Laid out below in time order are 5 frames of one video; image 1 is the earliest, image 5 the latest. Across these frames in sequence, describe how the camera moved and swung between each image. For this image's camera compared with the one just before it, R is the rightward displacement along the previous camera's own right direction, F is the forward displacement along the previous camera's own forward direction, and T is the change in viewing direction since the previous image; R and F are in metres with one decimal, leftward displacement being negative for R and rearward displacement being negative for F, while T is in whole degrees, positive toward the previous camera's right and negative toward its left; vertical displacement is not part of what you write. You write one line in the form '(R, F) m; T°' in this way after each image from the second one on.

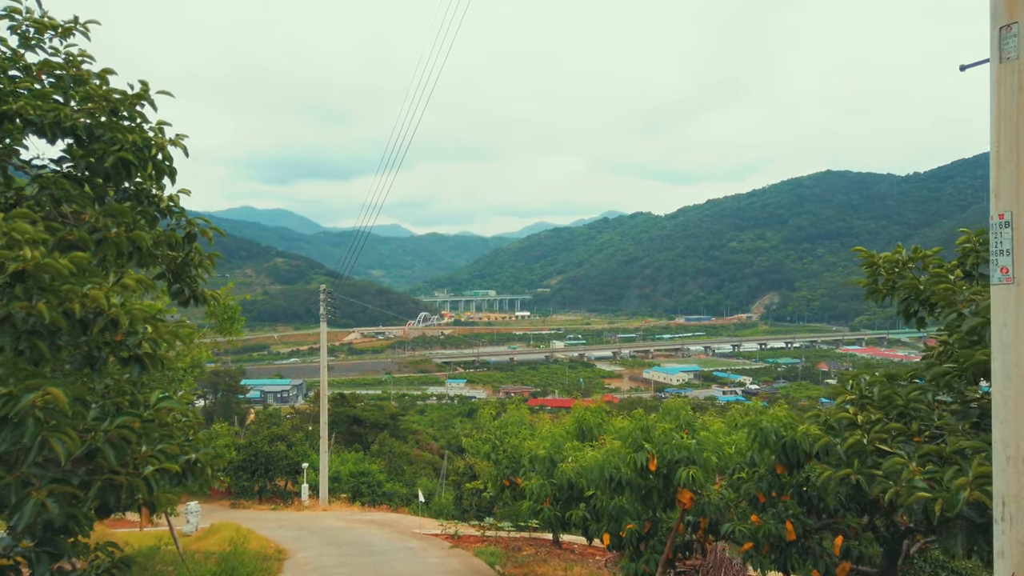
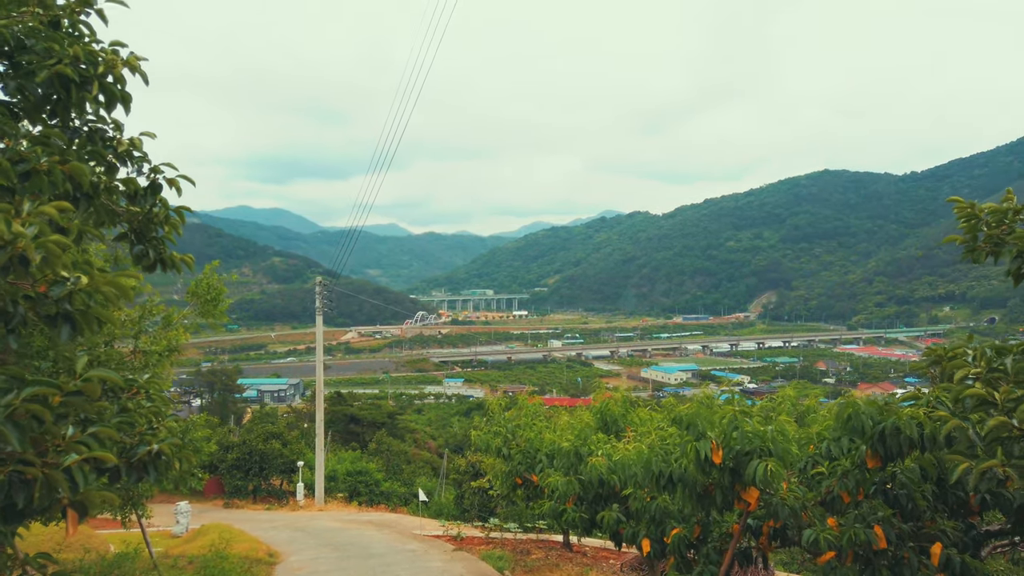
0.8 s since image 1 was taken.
(-0.1, +0.3) m; 0°
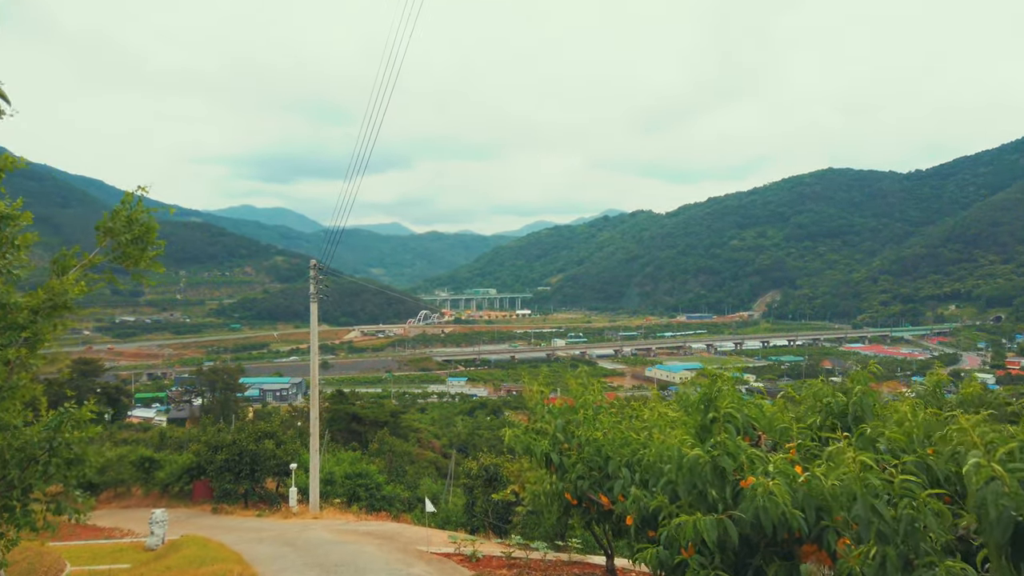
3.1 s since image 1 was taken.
(-0.1, +0.8) m; 0°
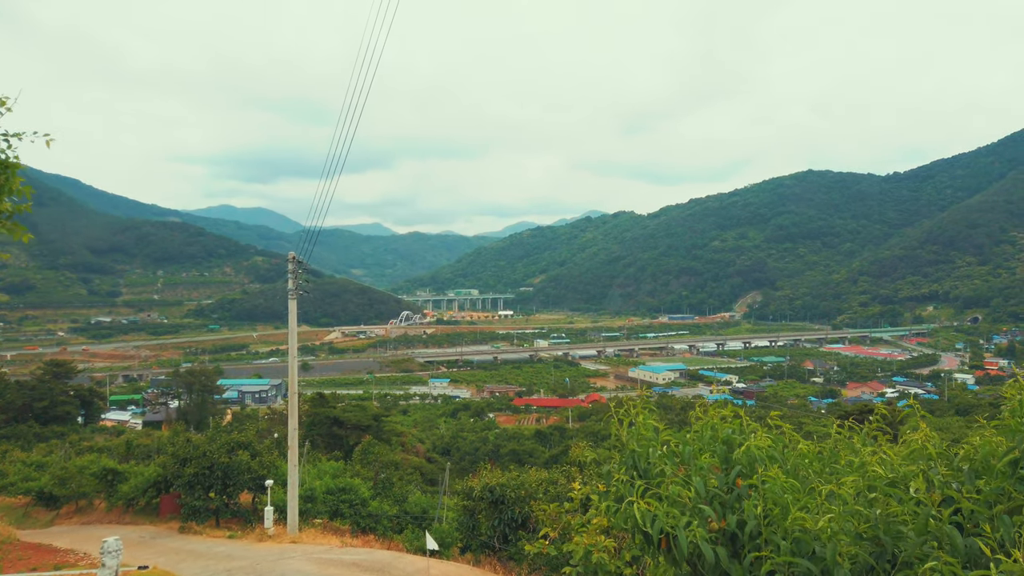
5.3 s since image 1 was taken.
(-0.2, +0.8) m; +1°
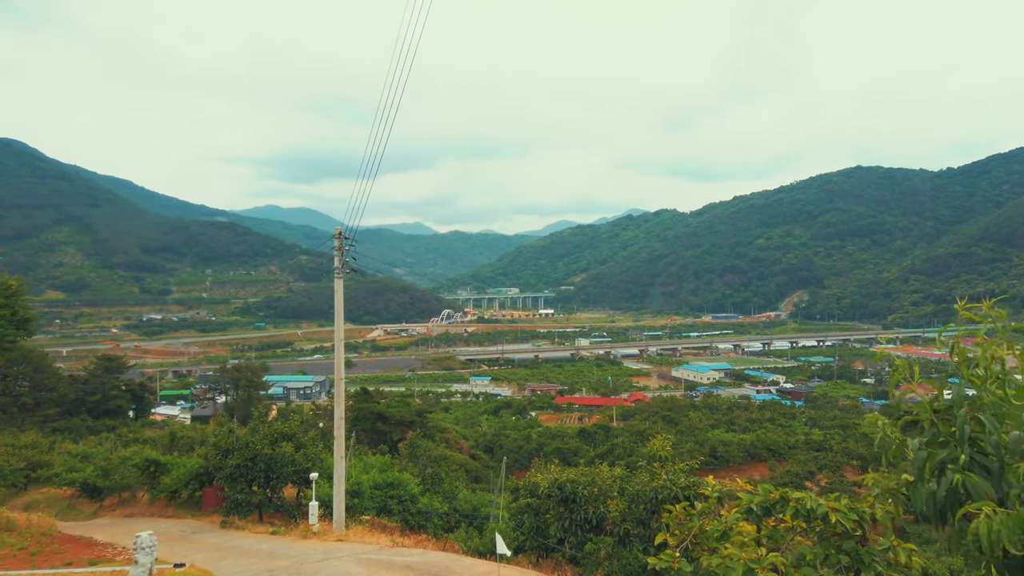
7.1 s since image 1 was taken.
(-0.2, +0.6) m; -3°
